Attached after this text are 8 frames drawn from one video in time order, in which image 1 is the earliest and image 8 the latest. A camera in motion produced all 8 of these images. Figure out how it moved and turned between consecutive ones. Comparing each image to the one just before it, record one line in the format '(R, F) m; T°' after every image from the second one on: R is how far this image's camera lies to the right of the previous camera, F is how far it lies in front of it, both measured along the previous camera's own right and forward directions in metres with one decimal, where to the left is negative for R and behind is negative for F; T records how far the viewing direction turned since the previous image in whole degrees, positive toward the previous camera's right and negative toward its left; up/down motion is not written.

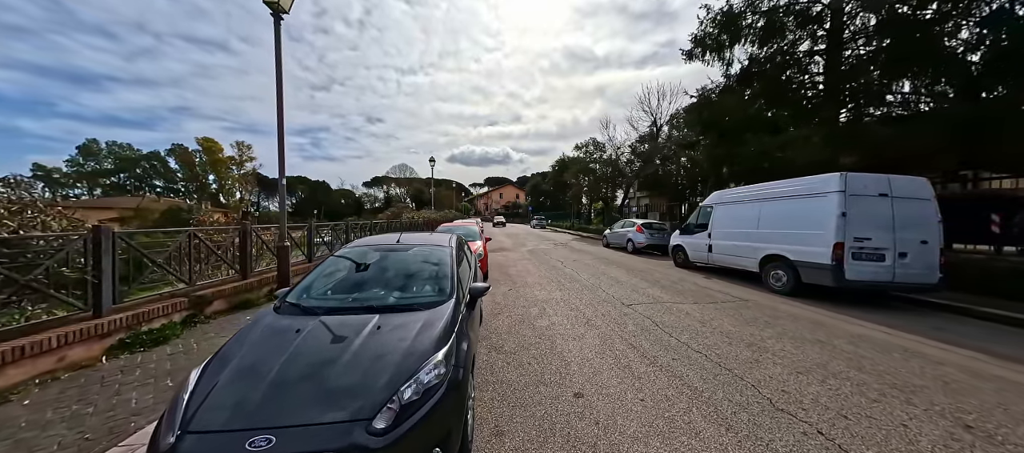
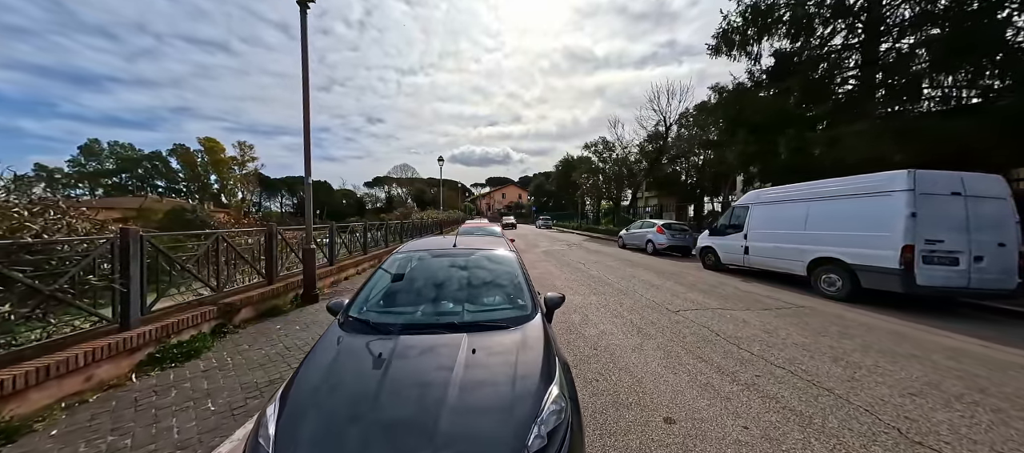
(-0.8, +0.3) m; 0°
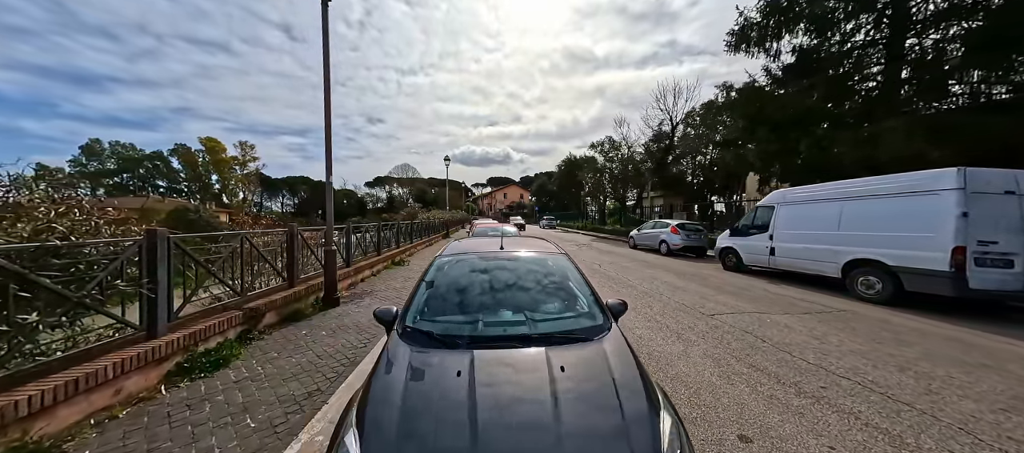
(-0.5, +0.2) m; 0°
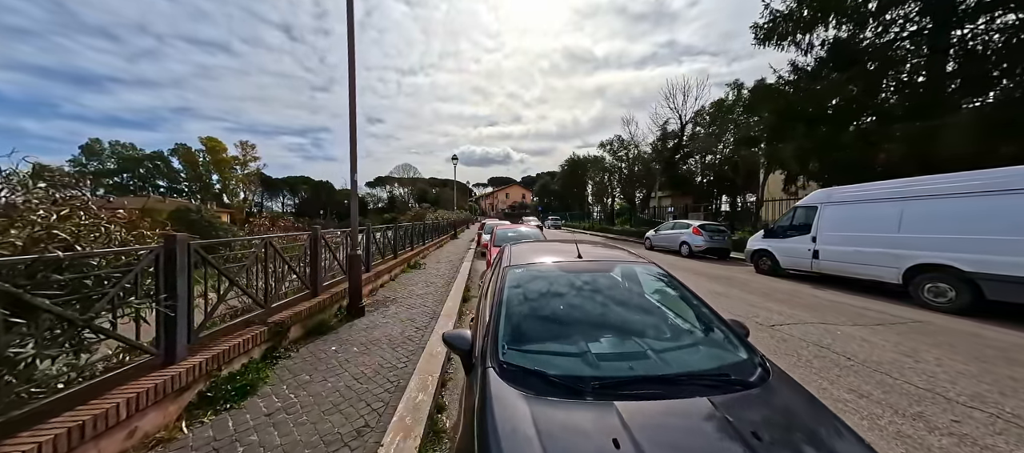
(-0.7, +0.5) m; 0°
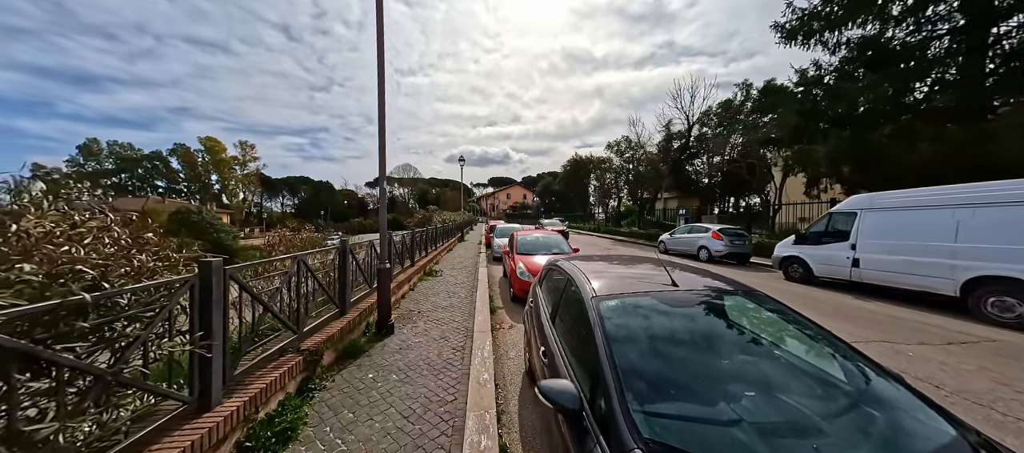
(-0.7, +0.4) m; 0°
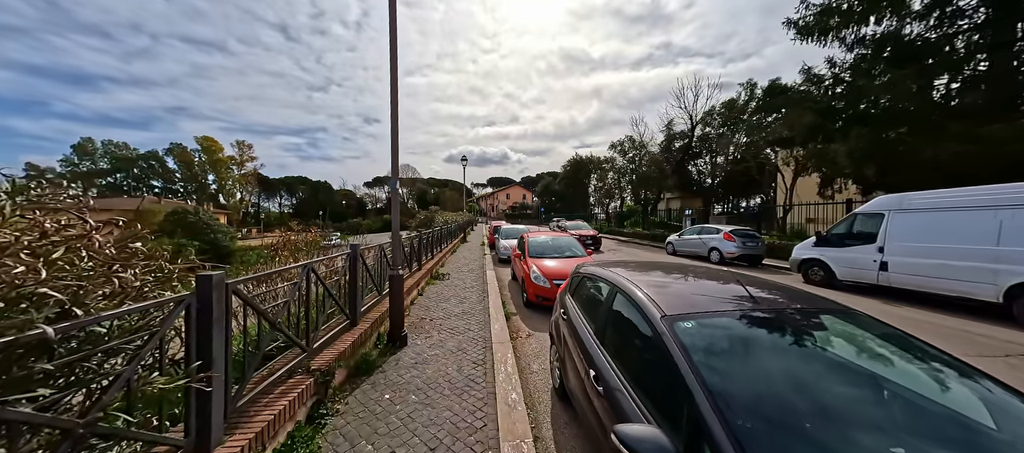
(-0.4, +0.3) m; 0°
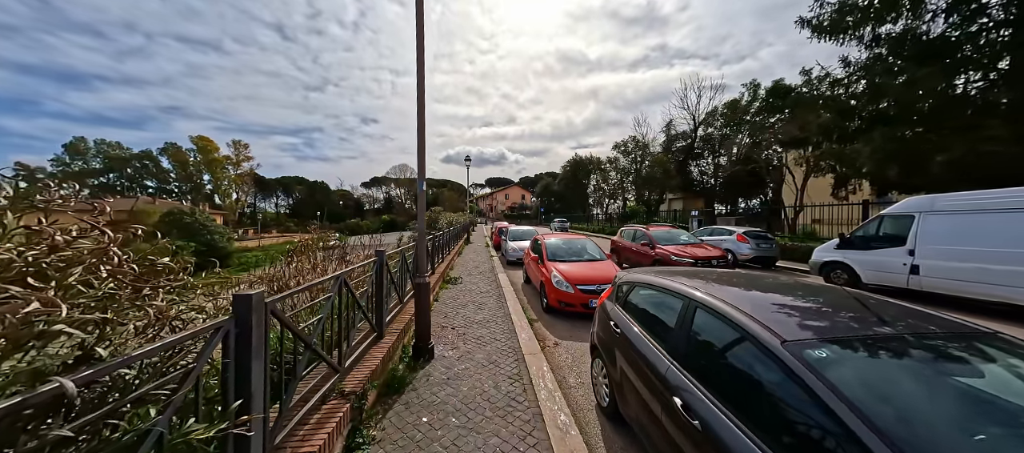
(-0.5, +0.3) m; +1°
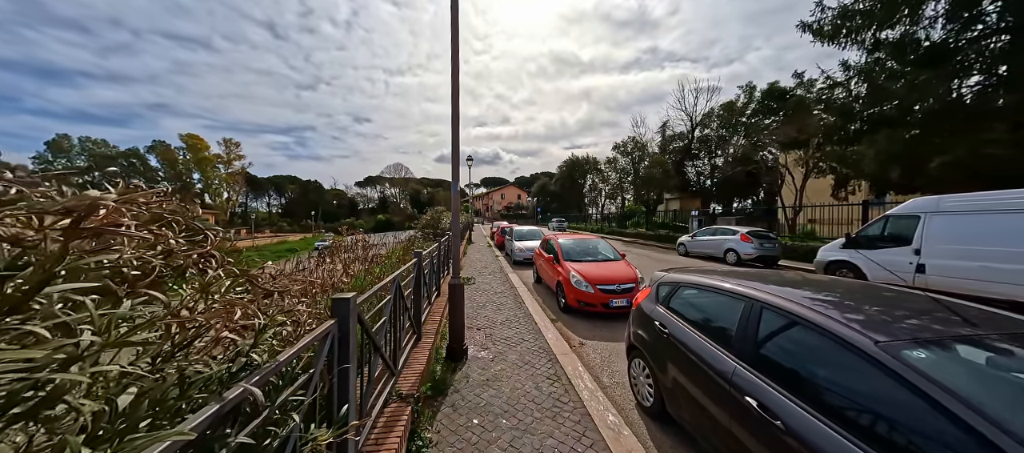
(-0.6, 0.0) m; +1°
